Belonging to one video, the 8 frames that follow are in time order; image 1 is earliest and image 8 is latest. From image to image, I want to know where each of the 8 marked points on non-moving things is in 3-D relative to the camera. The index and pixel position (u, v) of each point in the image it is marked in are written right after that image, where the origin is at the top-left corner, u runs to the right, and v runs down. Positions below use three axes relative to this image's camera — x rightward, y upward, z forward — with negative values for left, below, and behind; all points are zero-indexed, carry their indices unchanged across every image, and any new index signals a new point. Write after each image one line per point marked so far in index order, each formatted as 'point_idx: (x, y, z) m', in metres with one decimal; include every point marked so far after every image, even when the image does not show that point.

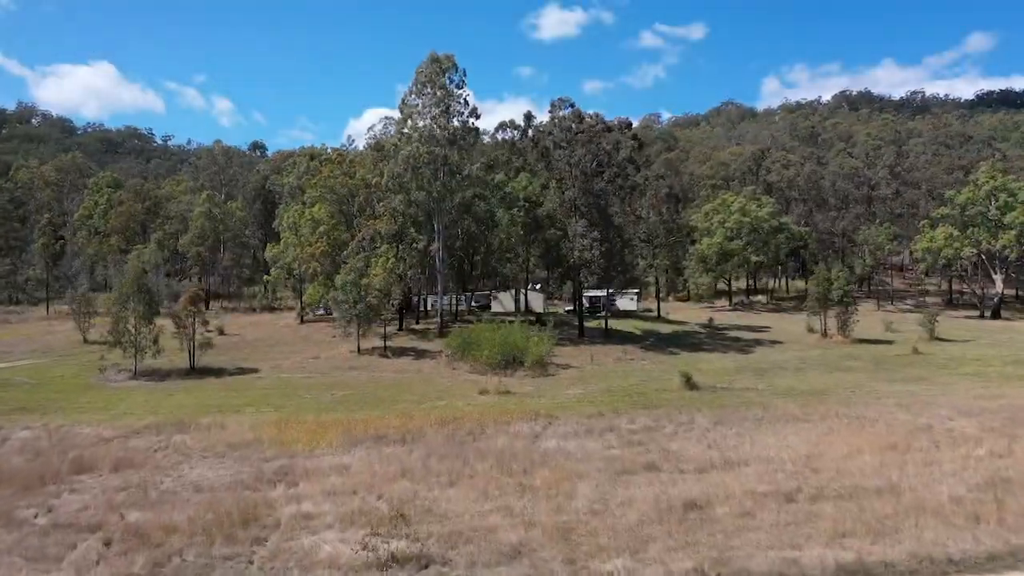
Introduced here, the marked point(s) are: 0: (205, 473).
0: (-7.4, -4.4, +19.2) m
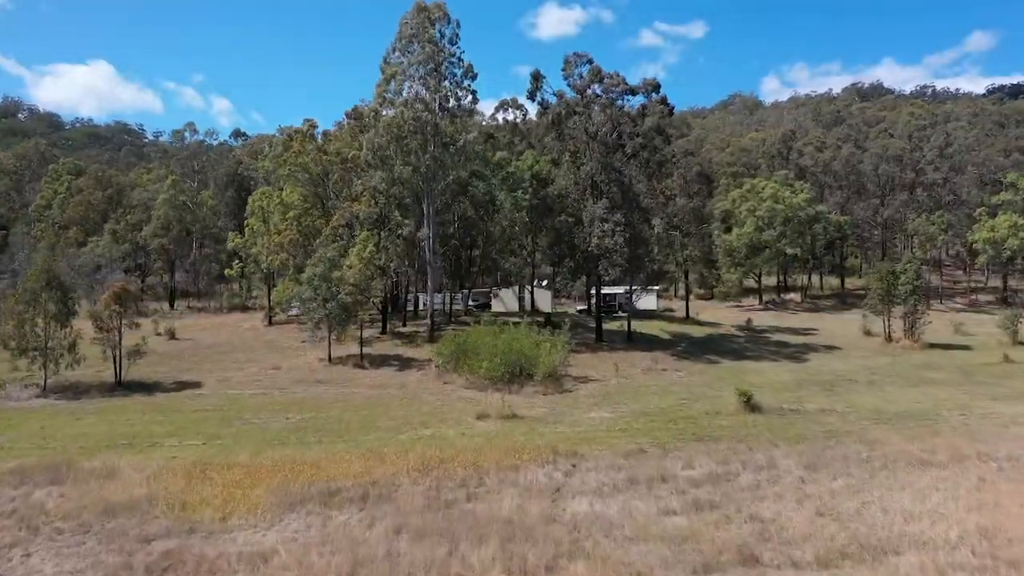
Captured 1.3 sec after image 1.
0: (-7.1, -4.2, +12.1) m
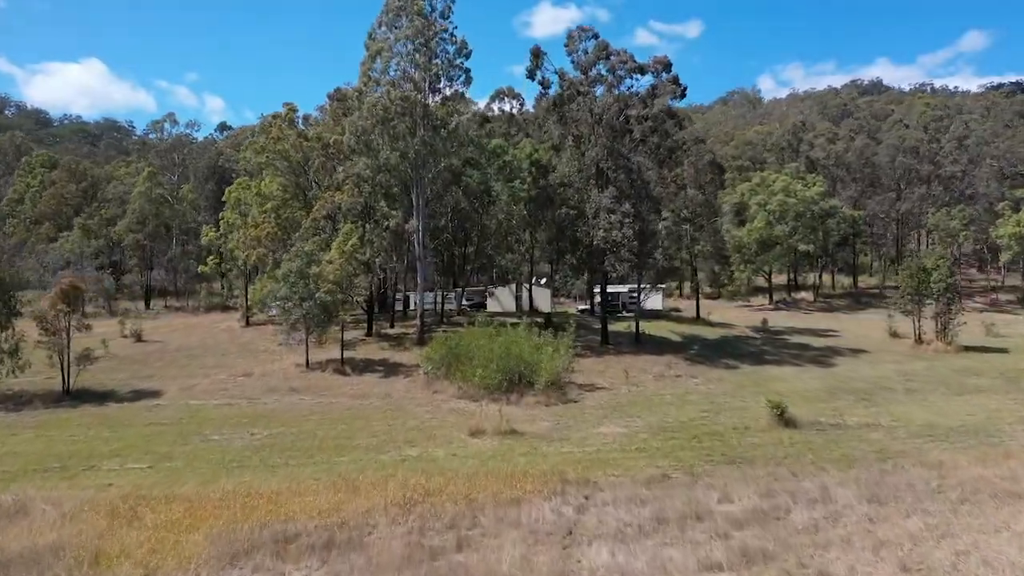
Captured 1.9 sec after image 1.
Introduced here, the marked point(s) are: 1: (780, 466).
0: (-7.1, -4.1, +8.9) m
1: (+5.8, -3.8, +17.2) m
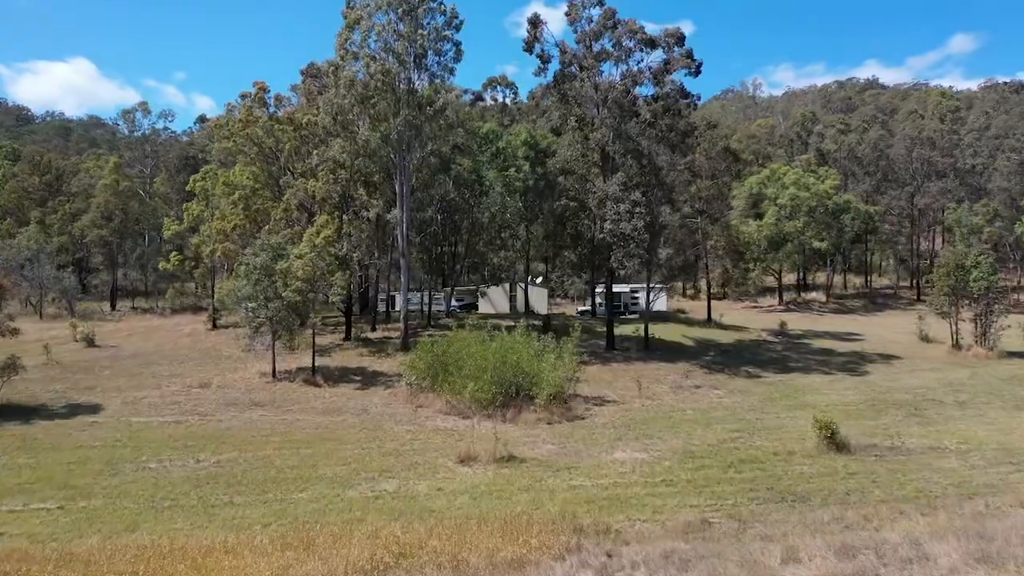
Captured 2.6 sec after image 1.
0: (-7.0, -4.1, +5.4) m
1: (+5.7, -3.8, +13.8) m
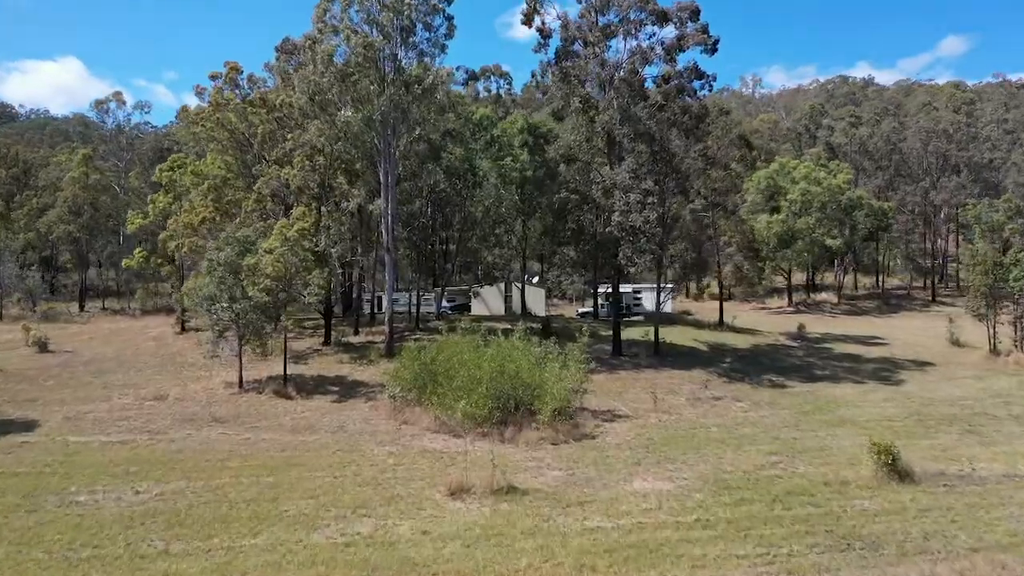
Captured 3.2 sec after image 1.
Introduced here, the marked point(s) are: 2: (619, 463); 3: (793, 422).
0: (-6.9, -4.0, +2.5) m
1: (+5.8, -3.7, +11.0) m
2: (+2.1, -3.5, +16.1) m
3: (+6.9, -3.3, +19.6) m
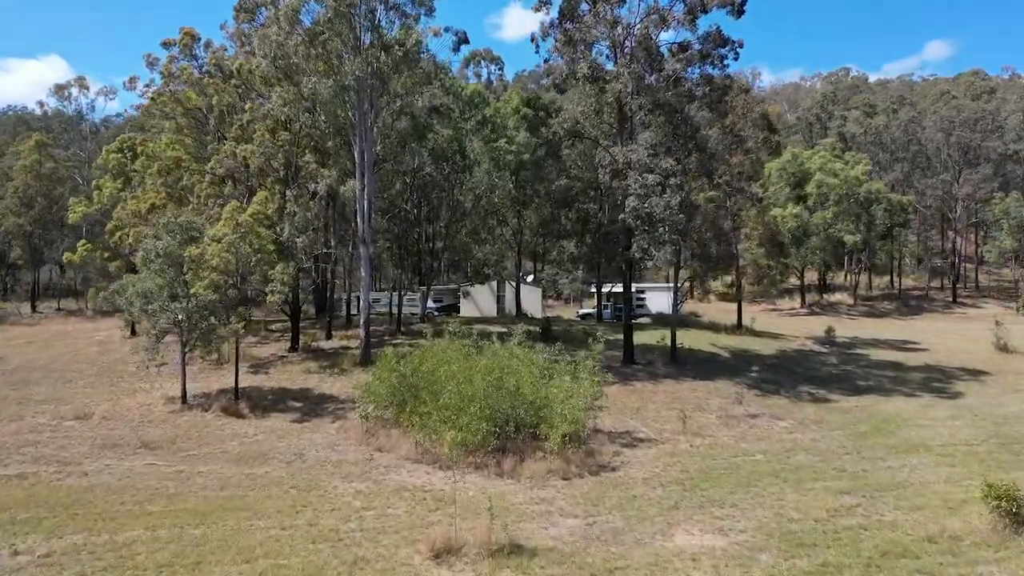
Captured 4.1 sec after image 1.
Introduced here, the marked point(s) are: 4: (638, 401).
0: (-6.6, -3.9, -1.2) m
1: (+5.9, -3.6, +7.5) m
2: (+2.2, -3.4, +12.5) m
3: (+6.8, -3.2, +16.1) m
4: (+3.0, -2.7, +19.3) m
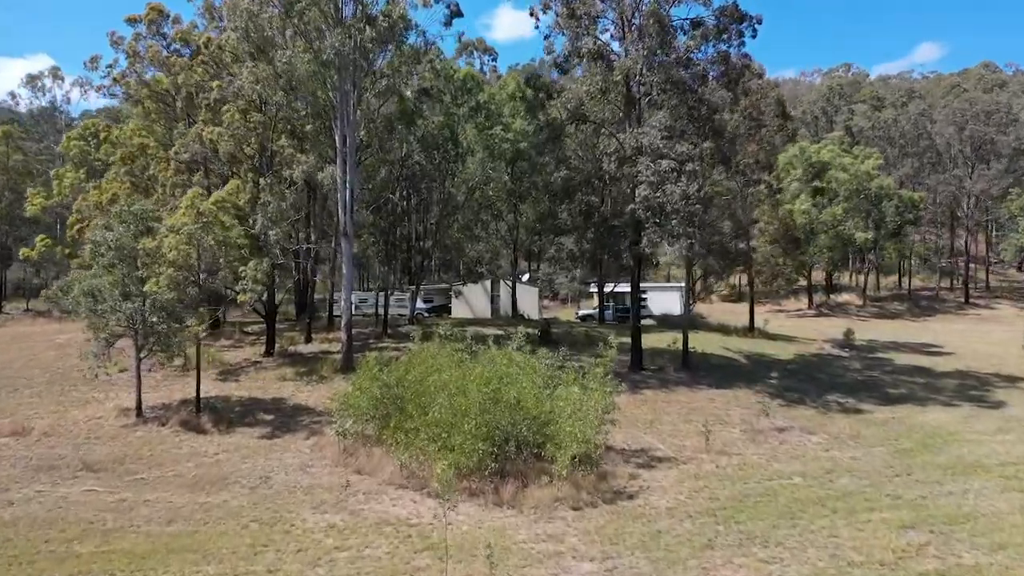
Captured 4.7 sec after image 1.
0: (-6.5, -3.8, -3.4) m
1: (+6.0, -3.6, +5.5) m
2: (+2.2, -3.4, +10.5) m
3: (+6.8, -3.1, +14.1) m
4: (+3.0, -2.7, +17.2) m
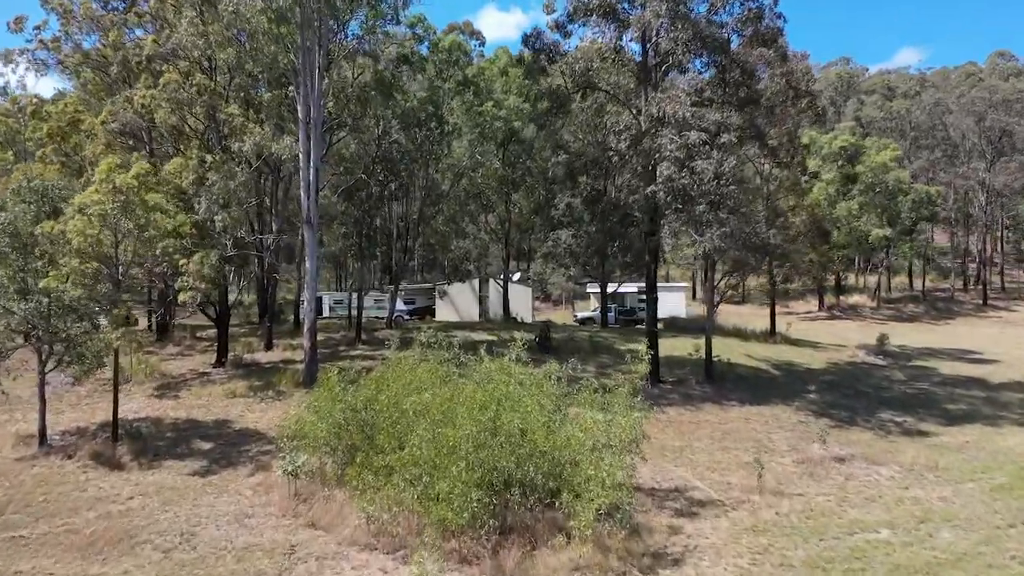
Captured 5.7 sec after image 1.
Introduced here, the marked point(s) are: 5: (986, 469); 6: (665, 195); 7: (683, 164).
0: (-6.1, -3.7, -6.7) m
1: (+6.2, -3.5, +2.4) m
2: (+2.3, -3.3, +7.3) m
3: (+6.9, -3.1, +11.1) m
4: (+2.9, -2.6, +14.1) m
5: (+7.8, -3.0, +13.2) m
6: (+2.9, +1.9, +16.0) m
7: (+3.3, +2.4, +15.8) m
